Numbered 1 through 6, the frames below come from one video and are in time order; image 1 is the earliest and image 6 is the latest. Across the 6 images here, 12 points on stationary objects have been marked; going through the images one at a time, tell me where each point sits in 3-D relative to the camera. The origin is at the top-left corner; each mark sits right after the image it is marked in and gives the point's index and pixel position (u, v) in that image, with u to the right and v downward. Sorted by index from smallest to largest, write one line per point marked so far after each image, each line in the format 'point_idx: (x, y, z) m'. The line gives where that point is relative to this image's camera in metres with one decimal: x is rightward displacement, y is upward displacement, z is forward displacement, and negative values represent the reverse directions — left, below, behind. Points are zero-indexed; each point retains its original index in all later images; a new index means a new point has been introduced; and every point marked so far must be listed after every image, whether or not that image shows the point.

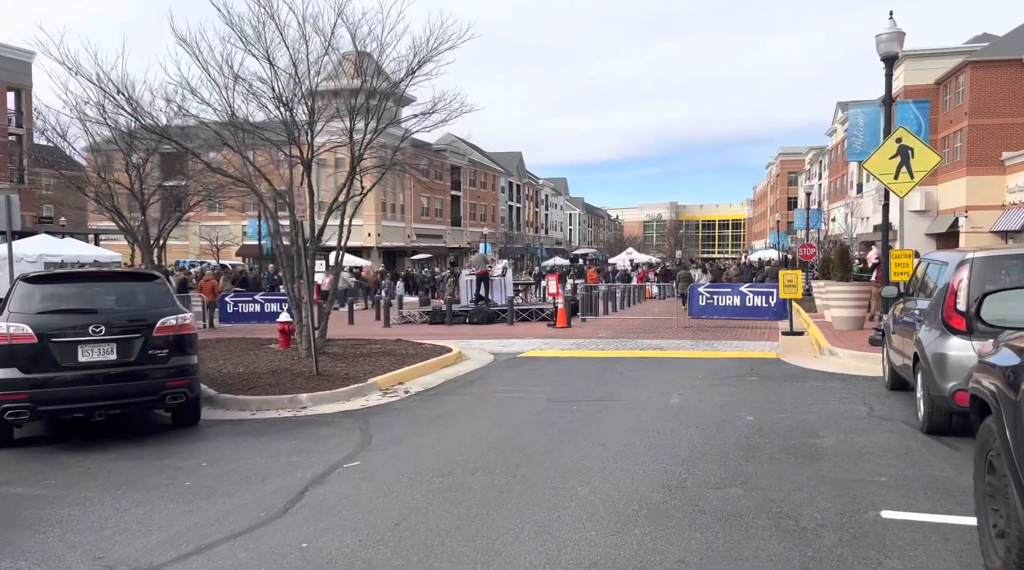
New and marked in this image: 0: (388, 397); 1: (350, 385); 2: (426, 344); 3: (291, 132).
0: (-1.6, -1.4, +10.7) m
1: (-2.1, -1.3, +10.9) m
2: (-1.6, -1.1, +15.5) m
3: (-3.3, +2.2, +12.7) m
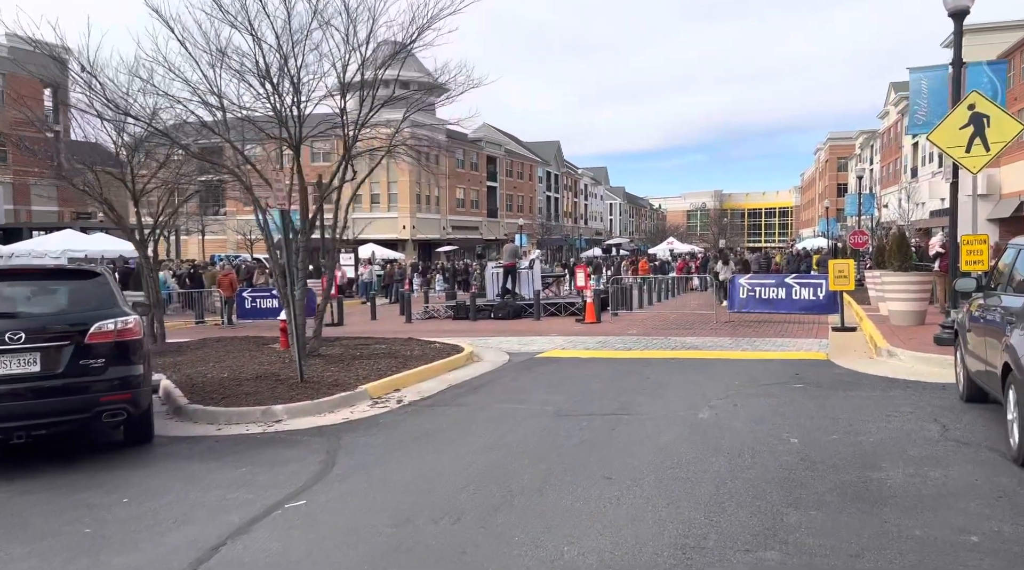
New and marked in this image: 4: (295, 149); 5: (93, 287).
0: (-1.5, -1.4, +9.4) m
1: (-2.0, -1.2, +9.6) m
2: (-1.3, -1.0, +14.2) m
3: (-3.1, +2.3, +11.5) m
4: (-3.0, +1.9, +11.6) m
5: (-3.8, 0.0, +7.6) m
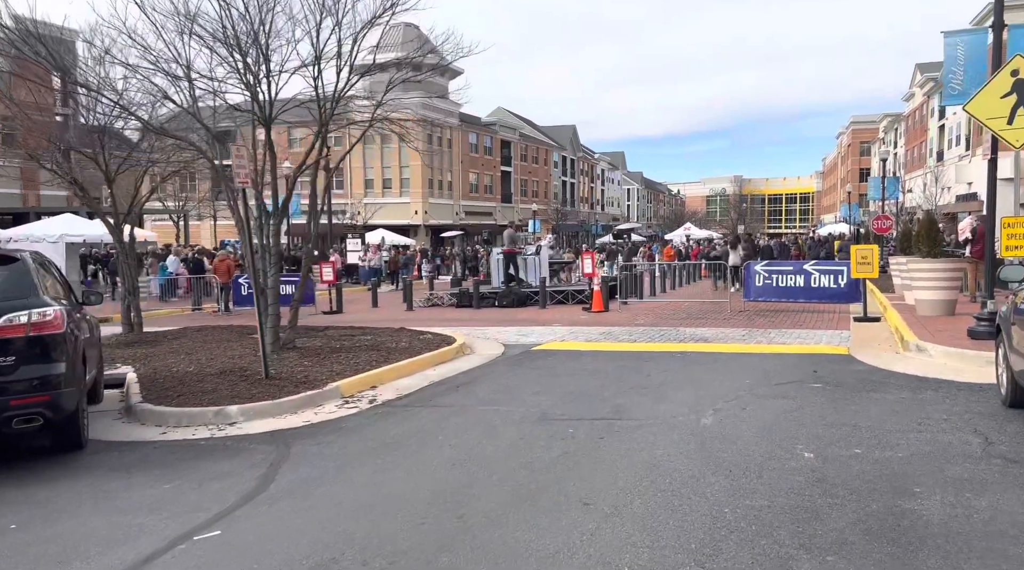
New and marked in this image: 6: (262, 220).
0: (-1.7, -1.2, +8.5) m
1: (-2.2, -1.1, +8.7) m
2: (-1.3, -0.8, +13.3) m
3: (-3.2, +2.4, +10.5) m
4: (-3.1, +2.0, +10.7) m
5: (-4.0, +0.1, +6.7) m
6: (-3.2, +0.8, +10.9) m
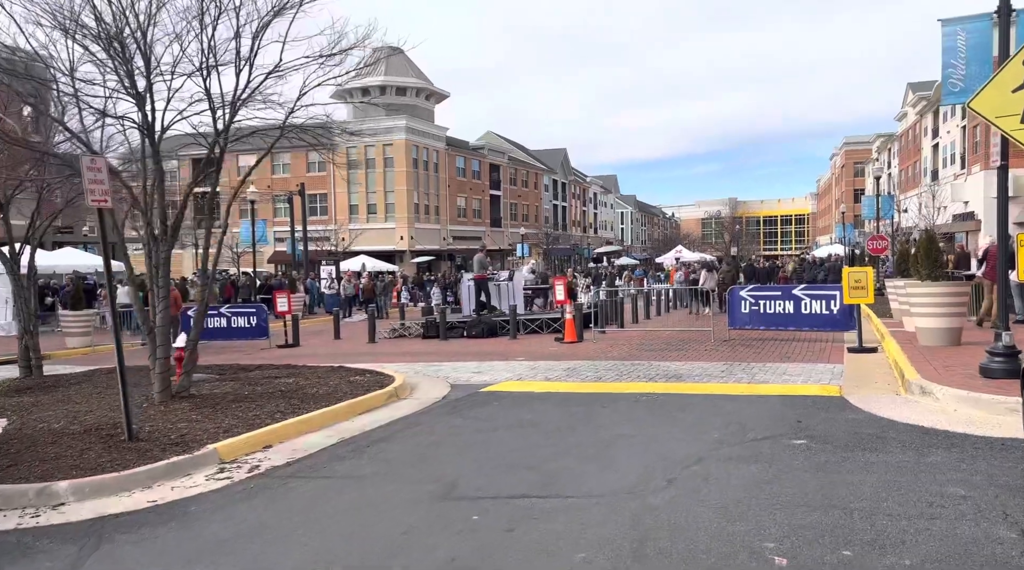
0: (-2.4, -1.6, +6.8) m
1: (-2.9, -1.4, +7.0) m
2: (-2.1, -1.3, +11.6) m
3: (-4.0, +2.0, +9.0) m
4: (-3.9, +1.6, +9.1) m
5: (-4.7, -0.2, +5.1) m
6: (-4.0, +0.4, +9.3) m
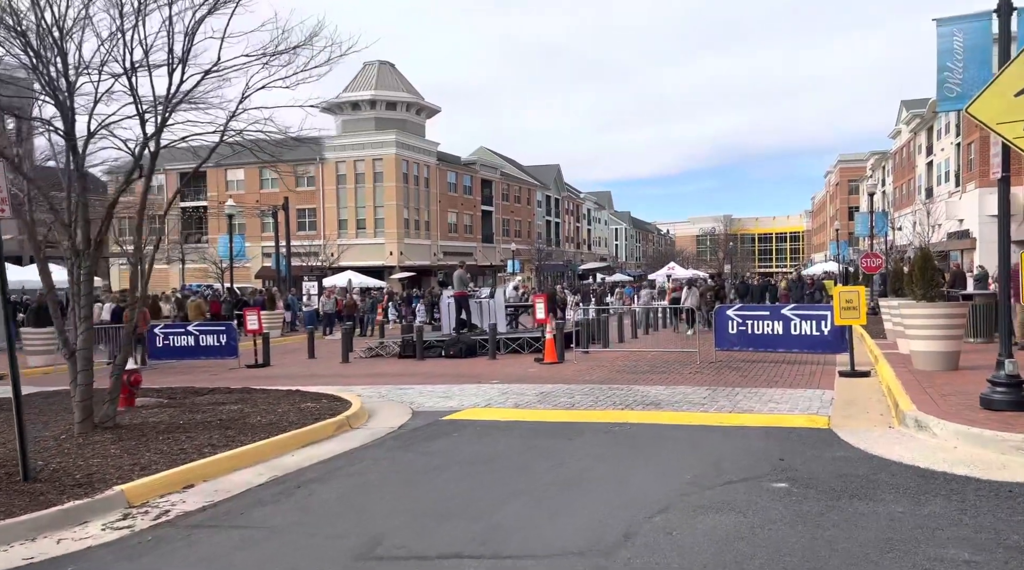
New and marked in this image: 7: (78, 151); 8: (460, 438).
0: (-2.8, -1.7, +6.0) m
1: (-3.3, -1.6, +6.2) m
2: (-2.5, -1.5, +10.8) m
3: (-4.4, +1.9, +8.2) m
4: (-4.3, +1.4, +8.3) m
5: (-5.1, -0.3, +4.3) m
6: (-4.4, +0.2, +8.5) m
7: (-4.3, +1.3, +8.4) m
8: (-0.5, -1.6, +9.1) m
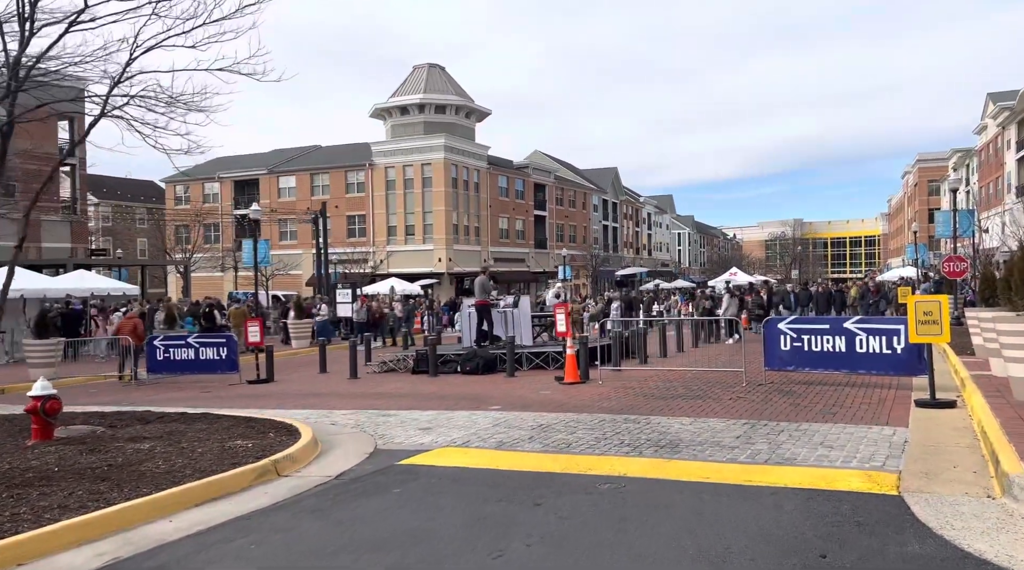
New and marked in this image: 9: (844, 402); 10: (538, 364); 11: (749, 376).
0: (-3.4, -1.8, +4.0) m
1: (-3.9, -1.7, +4.3) m
2: (-2.7, -1.6, +8.8) m
3: (-4.8, +1.8, +6.4) m
4: (-4.7, +1.3, +6.5) m
5: (-5.8, -0.4, +2.5) m
6: (-4.8, +0.1, +6.7) m
7: (-4.7, +1.2, +6.5) m
8: (-0.9, -1.7, +7.0) m
9: (+4.5, -1.6, +11.6) m
10: (+0.5, -1.7, +18.0) m
11: (+4.0, -1.5, +14.4) m
